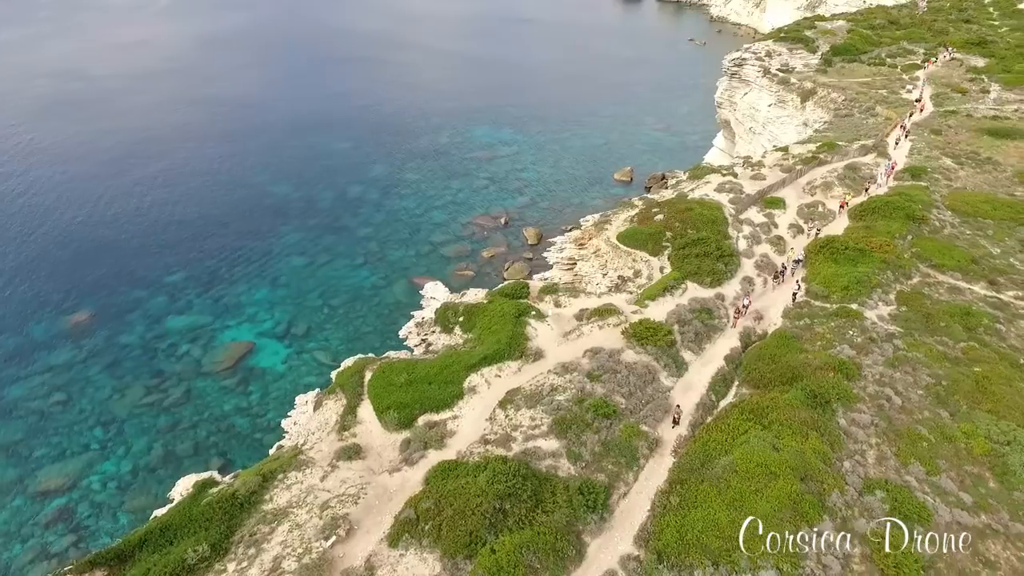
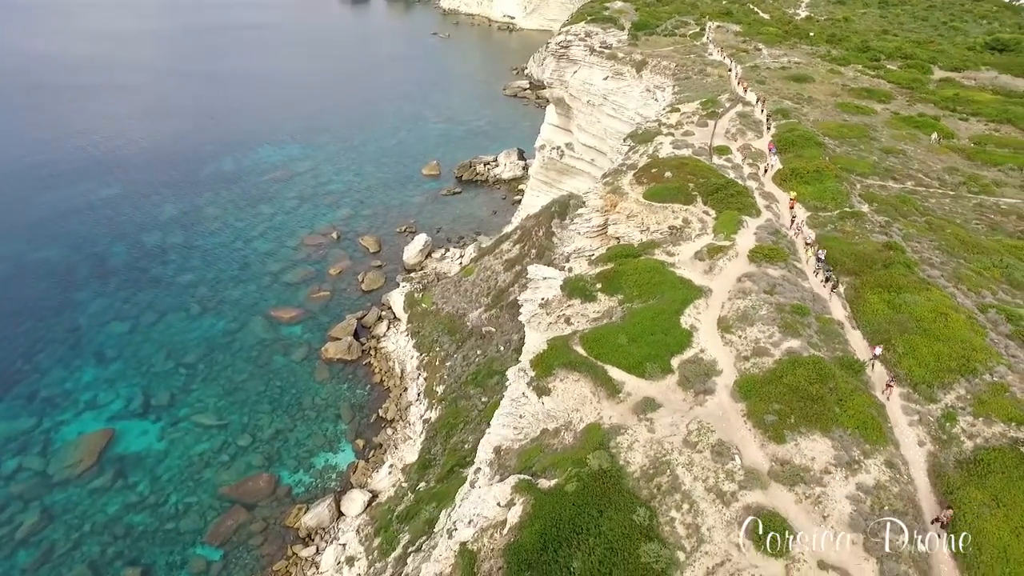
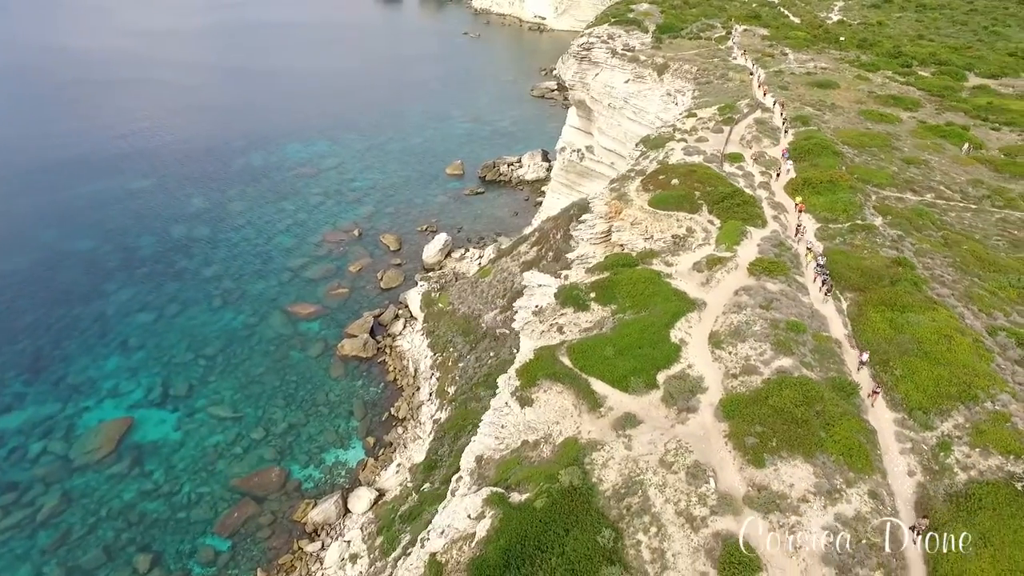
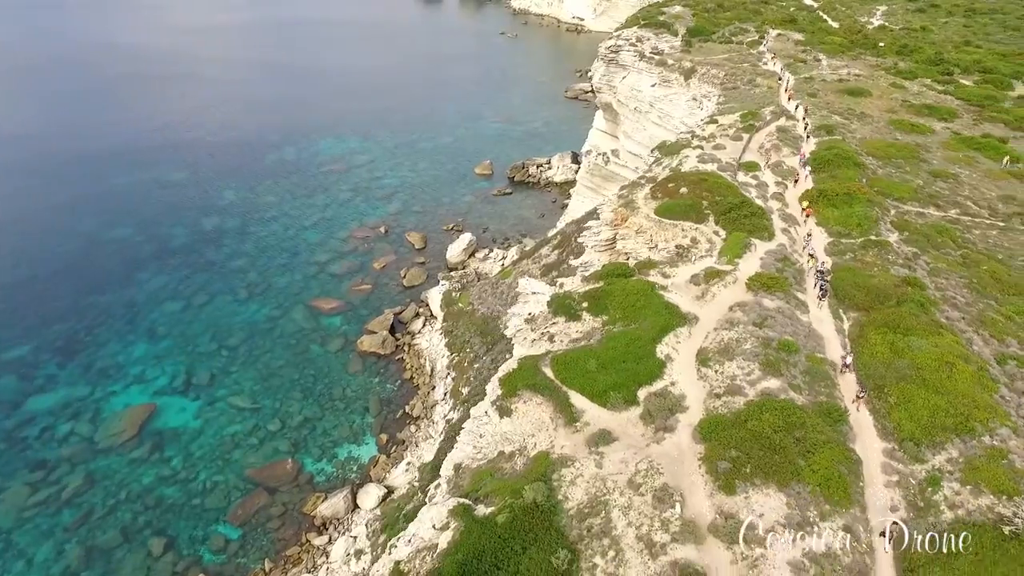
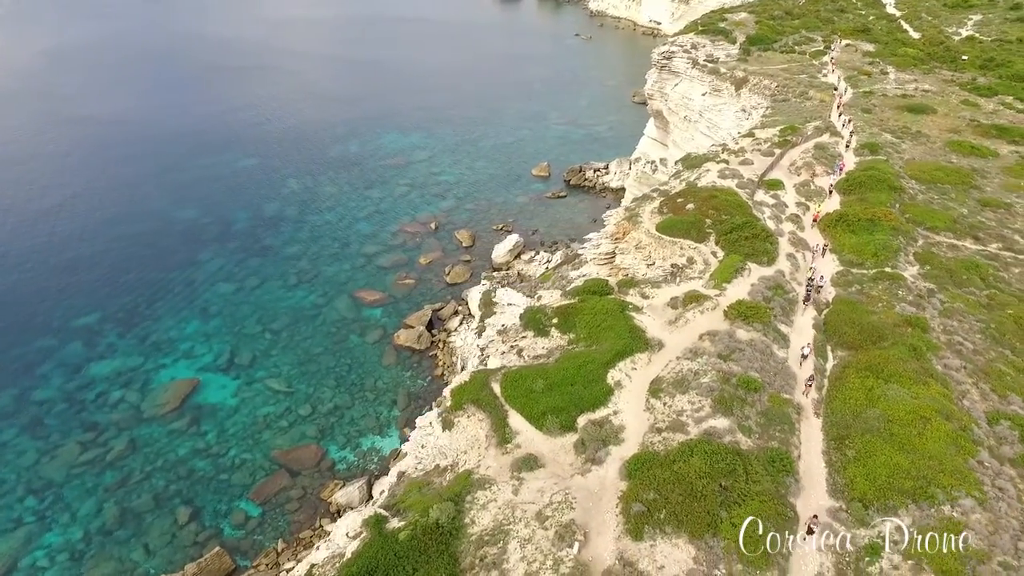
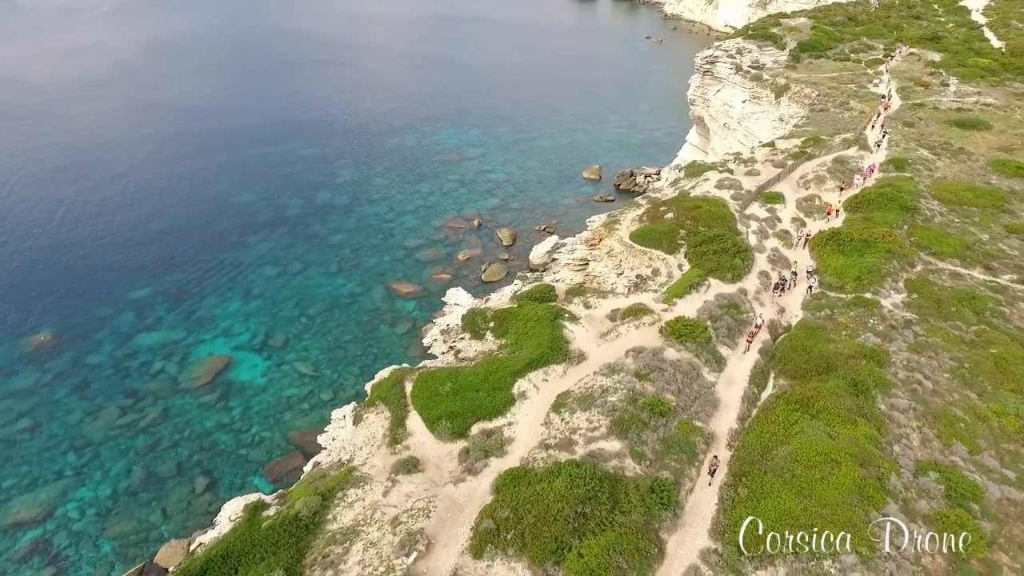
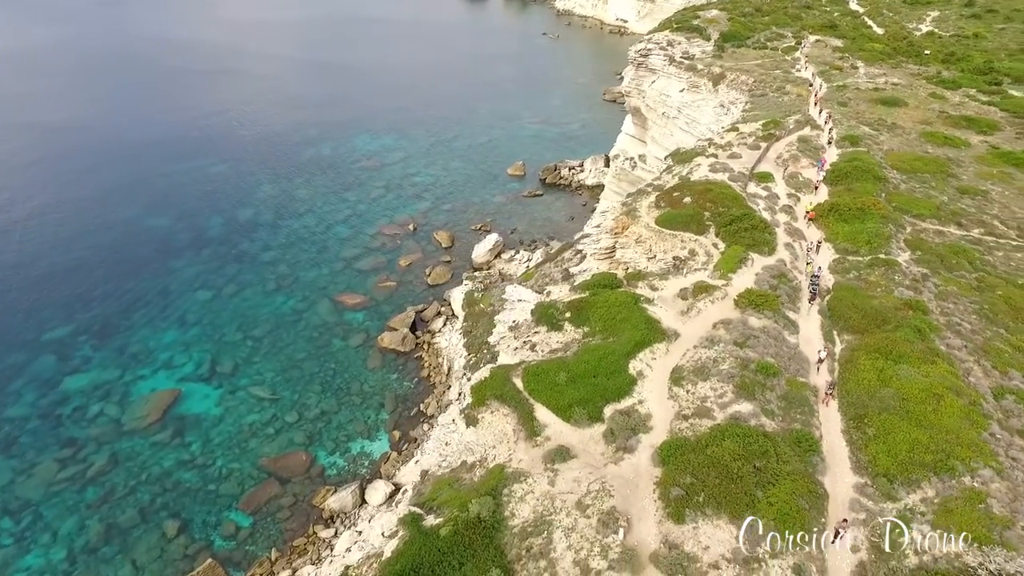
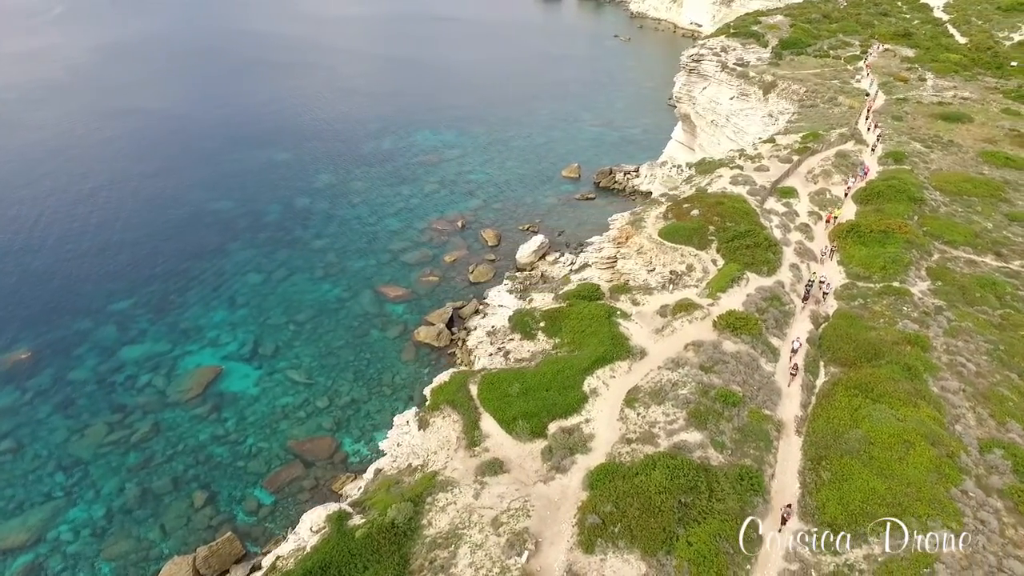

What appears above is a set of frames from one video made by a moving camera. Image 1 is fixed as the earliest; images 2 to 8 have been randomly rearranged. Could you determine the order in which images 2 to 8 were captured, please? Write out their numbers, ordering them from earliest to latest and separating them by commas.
6, 8, 5, 7, 4, 3, 2
